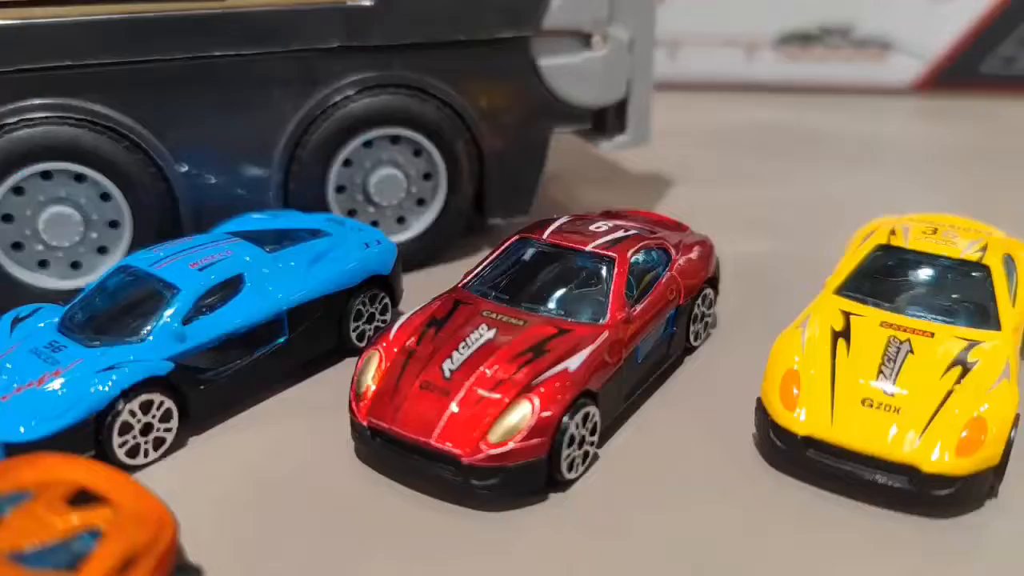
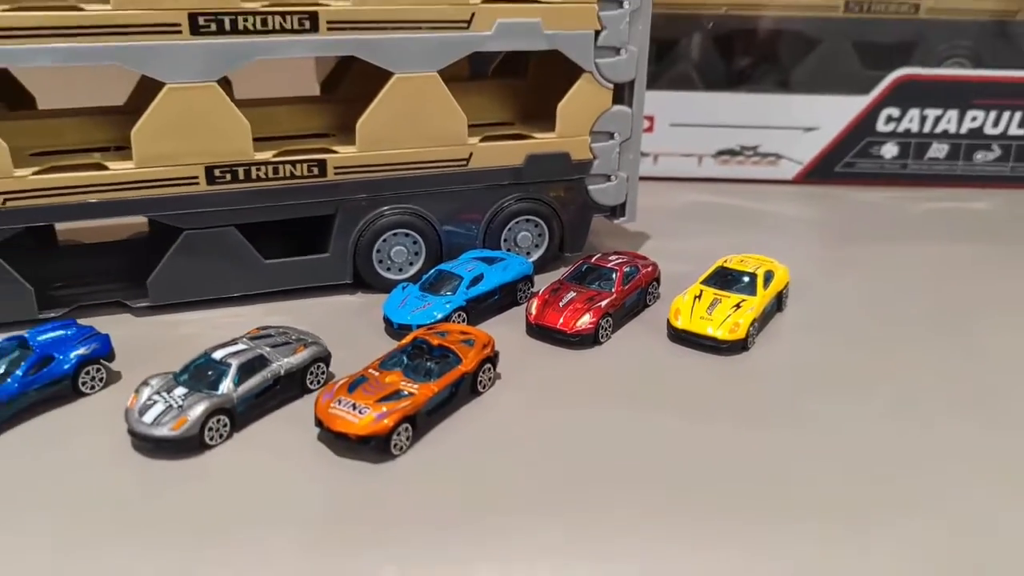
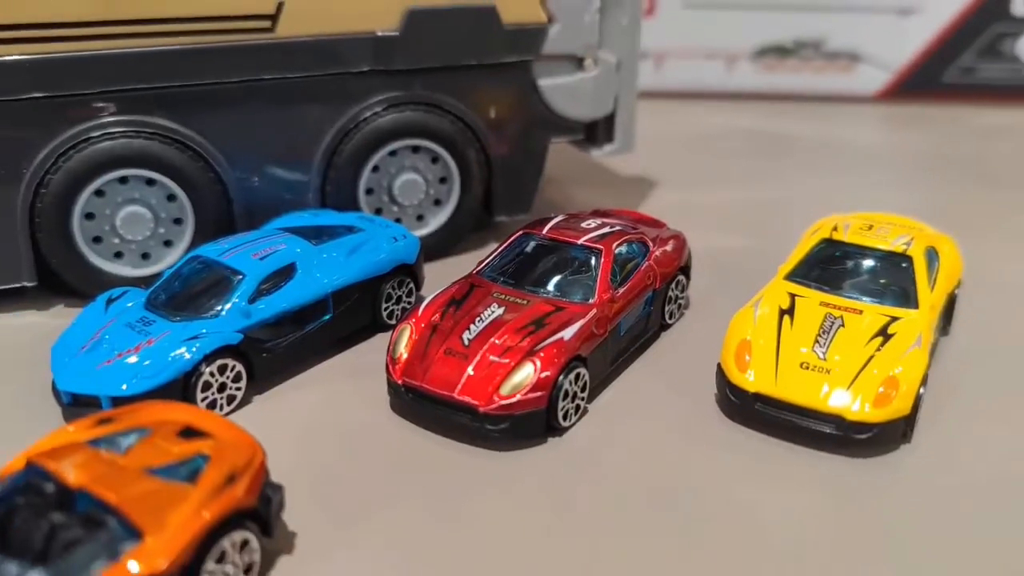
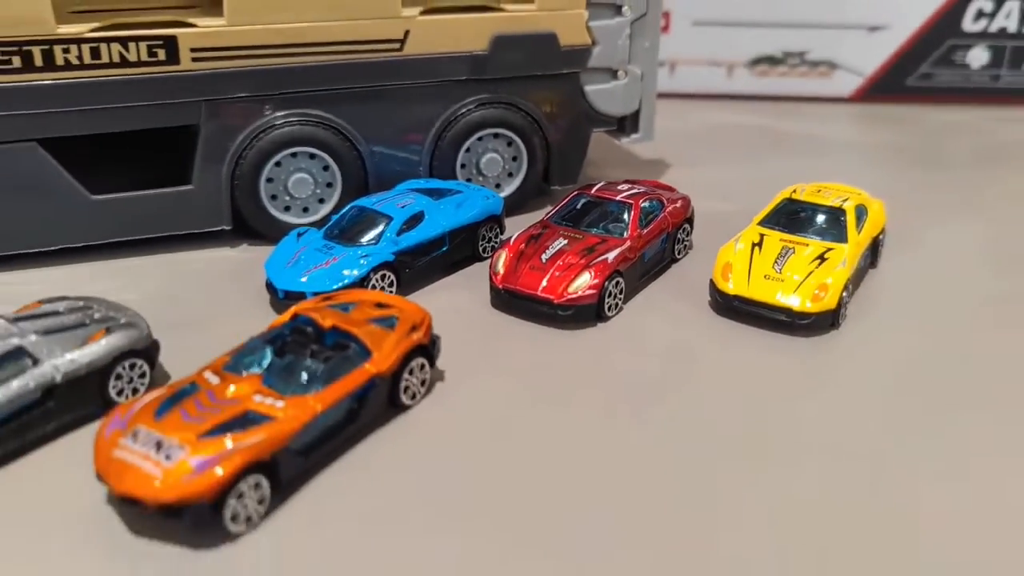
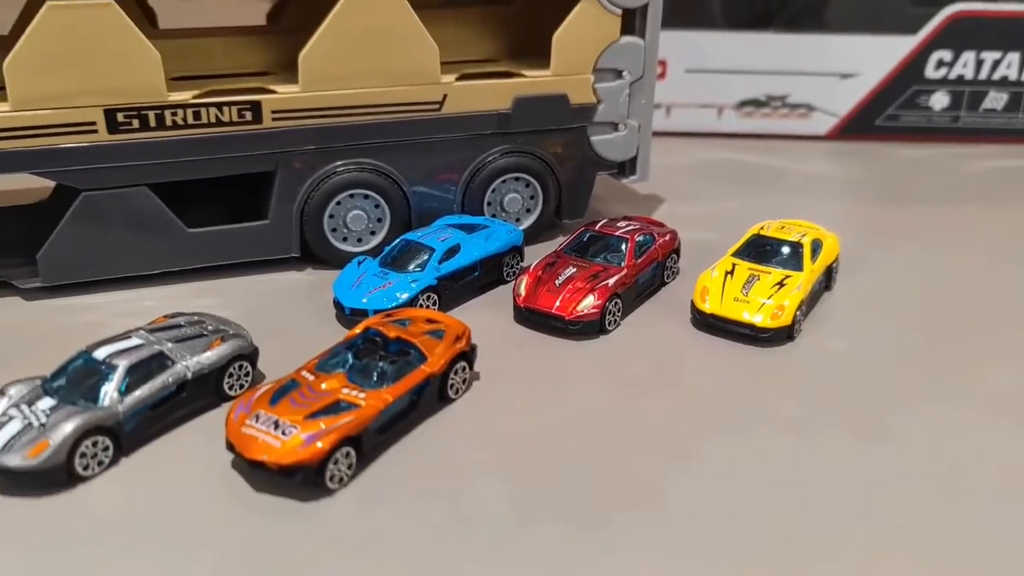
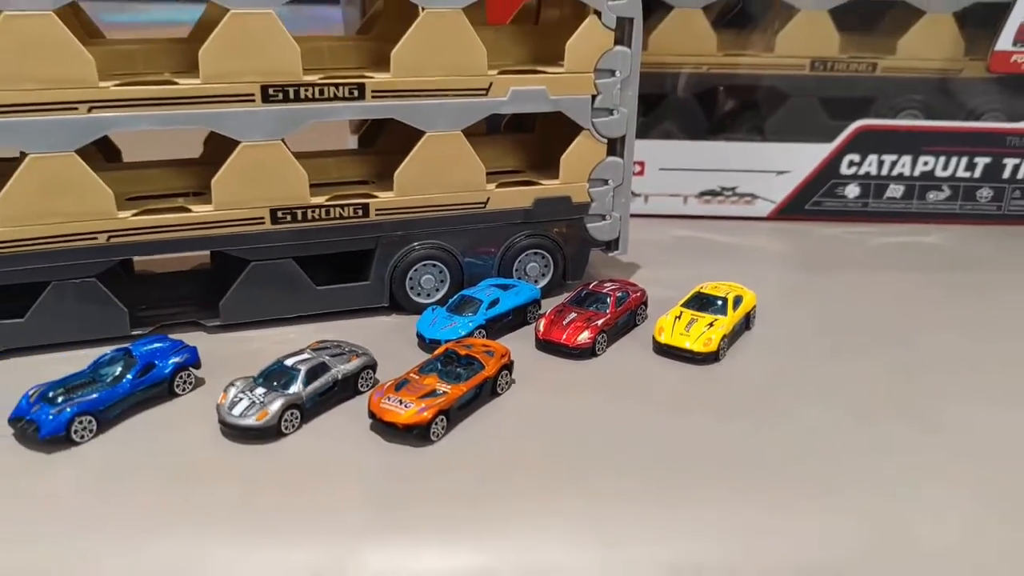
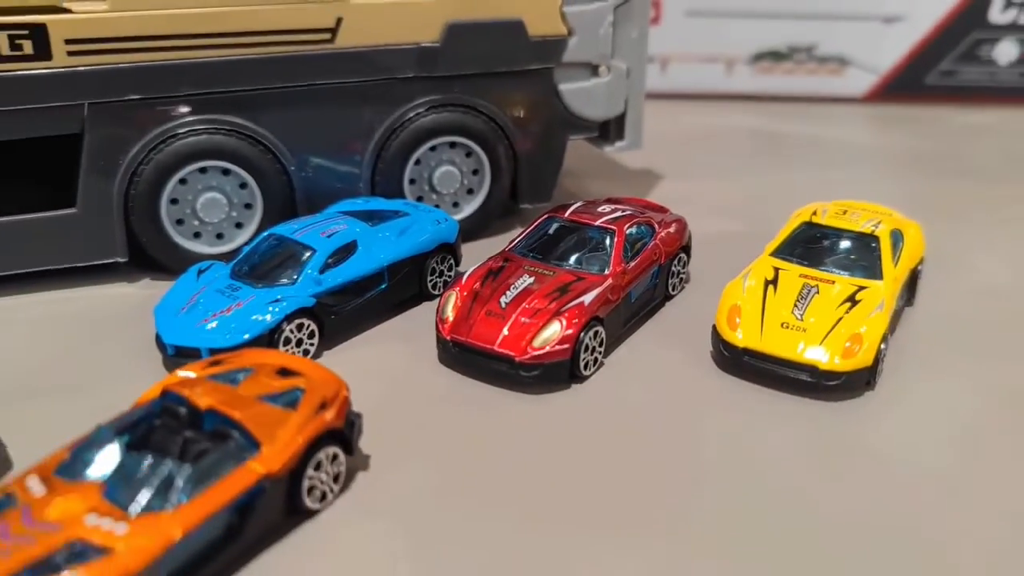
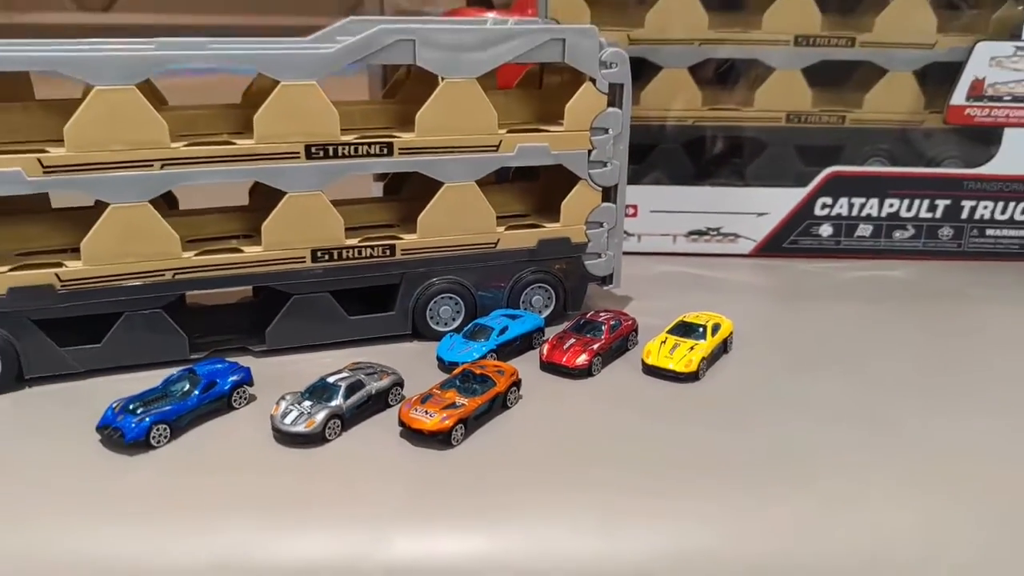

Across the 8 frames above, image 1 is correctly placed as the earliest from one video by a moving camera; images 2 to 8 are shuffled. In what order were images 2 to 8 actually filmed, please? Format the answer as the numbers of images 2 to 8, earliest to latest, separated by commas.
3, 7, 4, 5, 2, 6, 8
